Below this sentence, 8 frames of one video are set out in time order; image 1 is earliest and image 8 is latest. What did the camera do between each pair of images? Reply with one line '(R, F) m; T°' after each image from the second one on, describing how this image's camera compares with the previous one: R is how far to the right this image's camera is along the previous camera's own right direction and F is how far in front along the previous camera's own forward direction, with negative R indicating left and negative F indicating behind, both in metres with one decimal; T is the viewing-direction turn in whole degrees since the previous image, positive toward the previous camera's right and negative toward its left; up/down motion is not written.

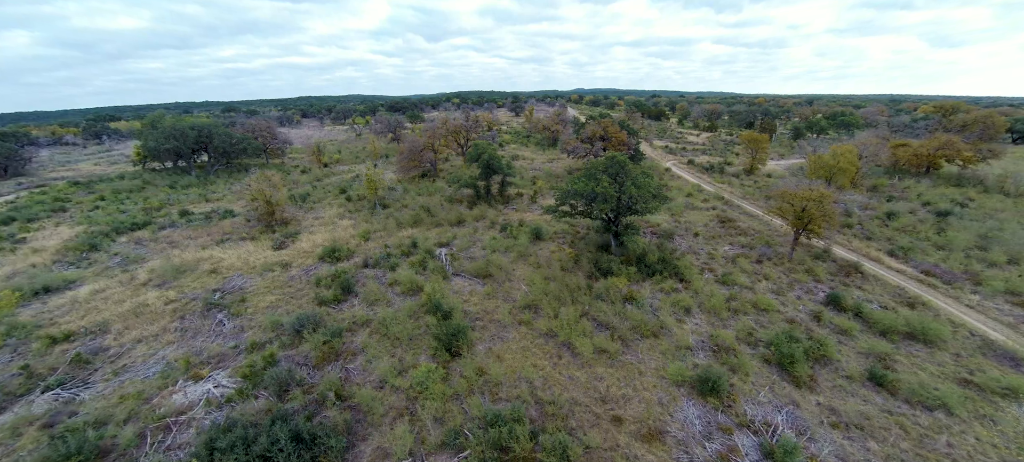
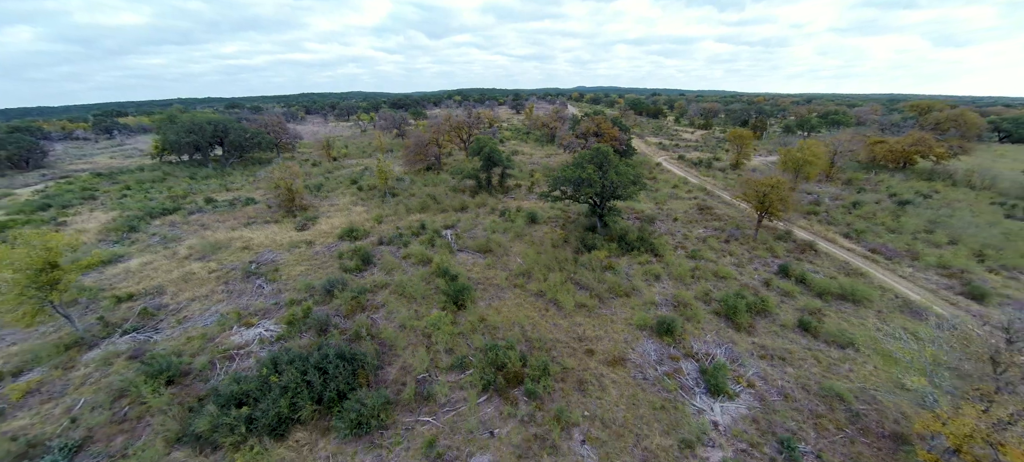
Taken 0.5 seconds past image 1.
(+0.1, -1.8) m; 0°
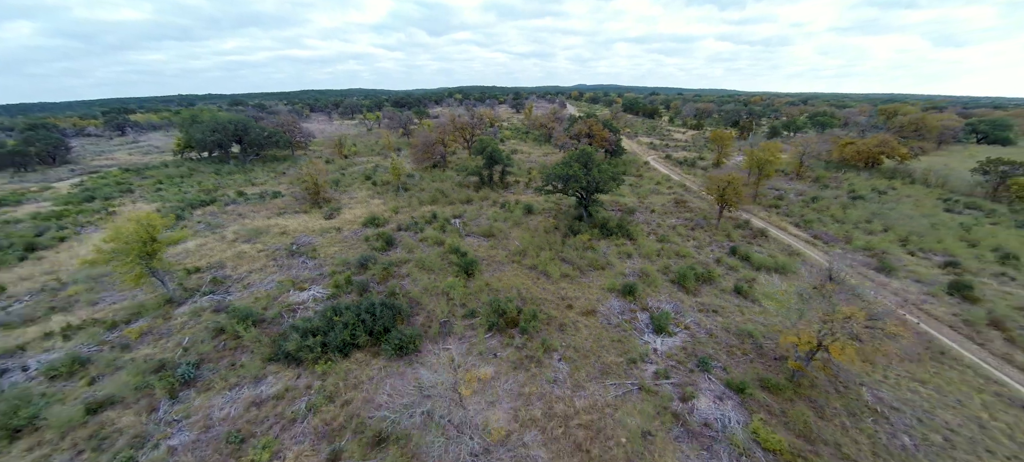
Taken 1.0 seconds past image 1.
(0.0, -2.7) m; 0°
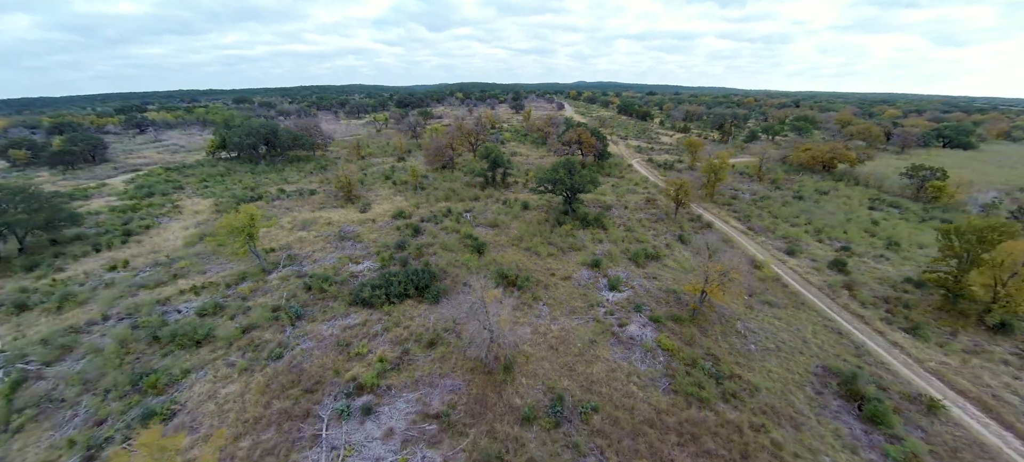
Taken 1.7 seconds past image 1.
(0.0, -4.7) m; 0°
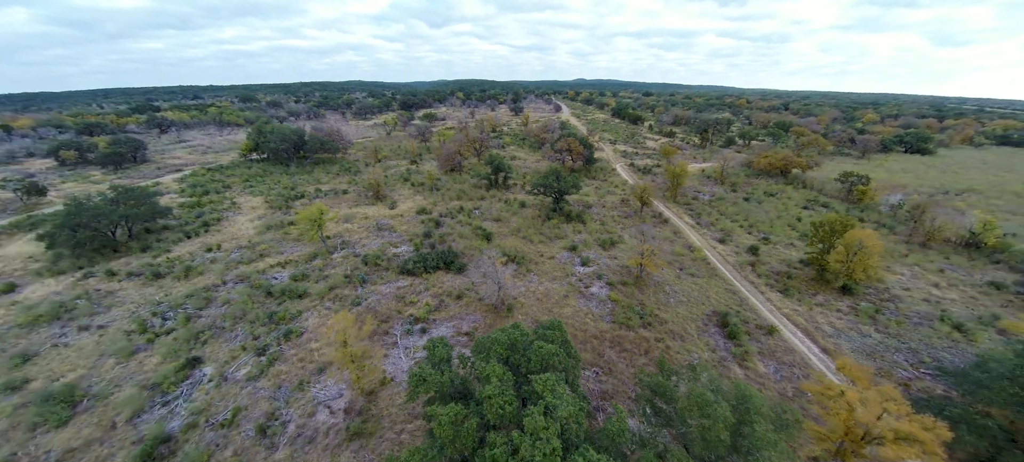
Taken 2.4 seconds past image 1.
(-0.1, -6.1) m; 0°
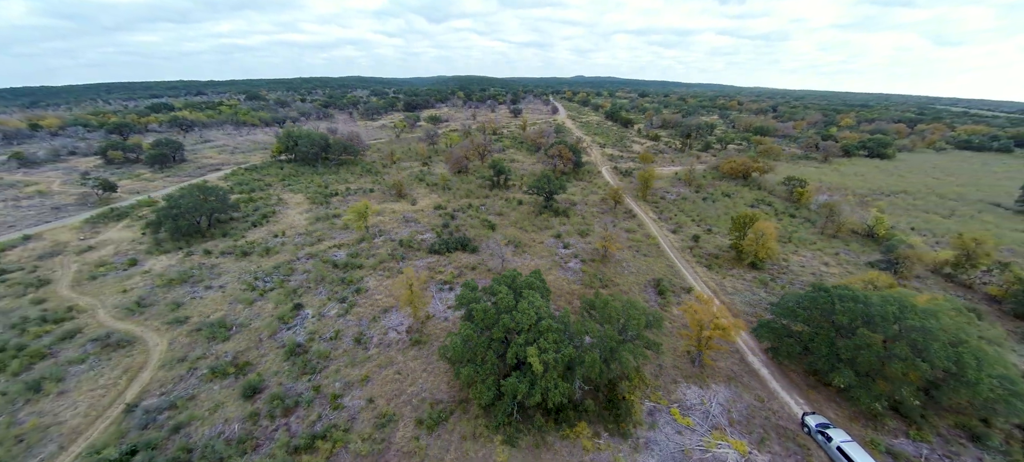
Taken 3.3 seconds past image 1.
(-0.1, -7.3) m; 0°
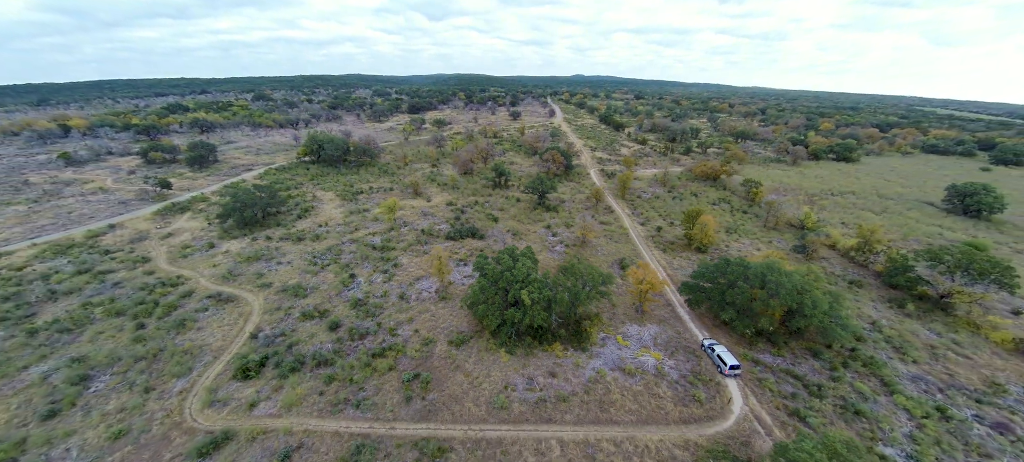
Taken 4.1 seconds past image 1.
(-0.1, -7.7) m; 0°
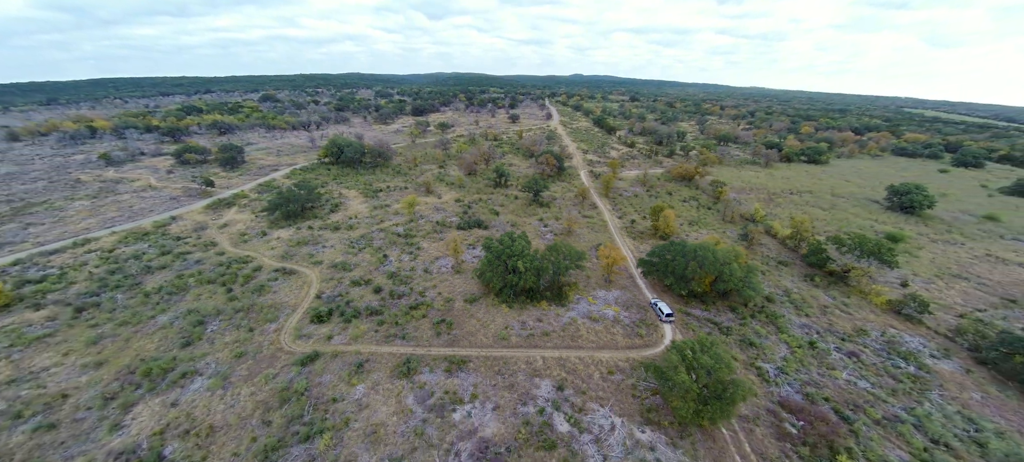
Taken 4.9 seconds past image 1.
(0.0, -8.1) m; 0°
